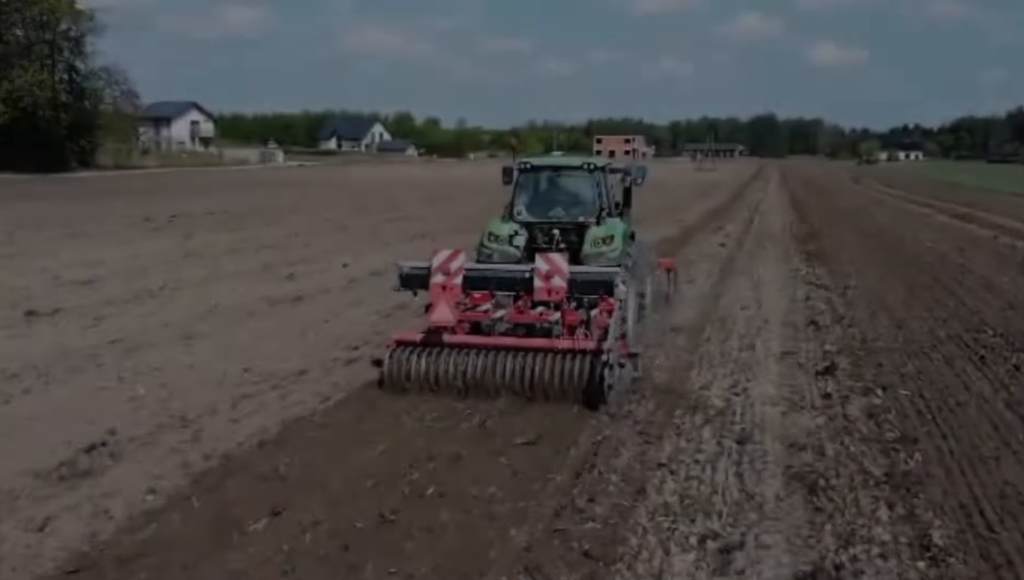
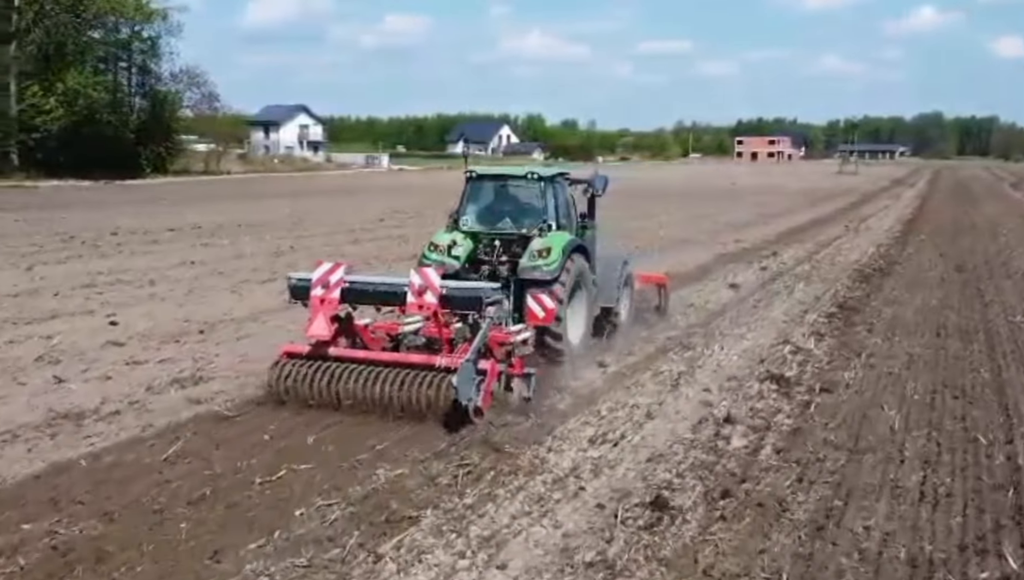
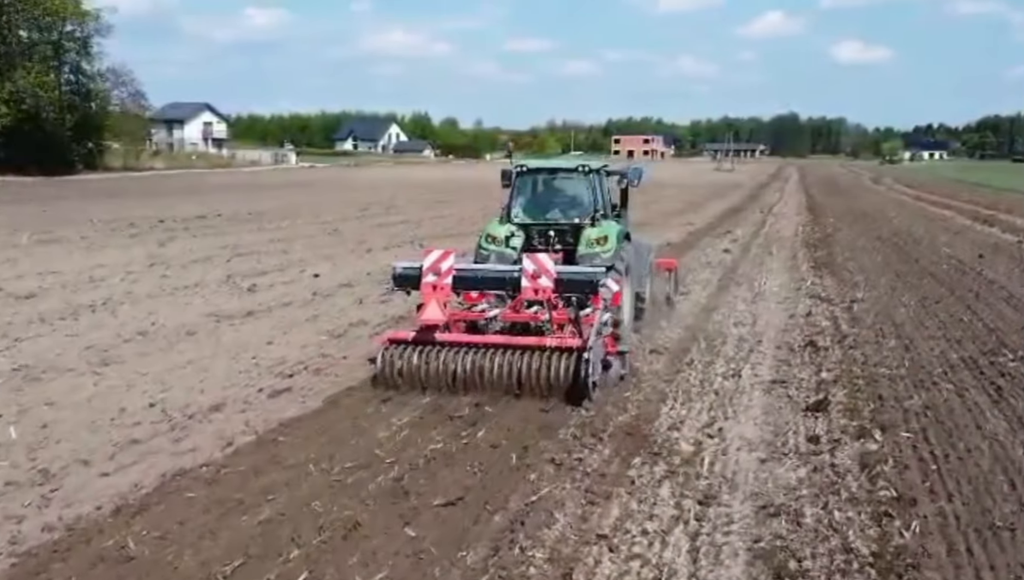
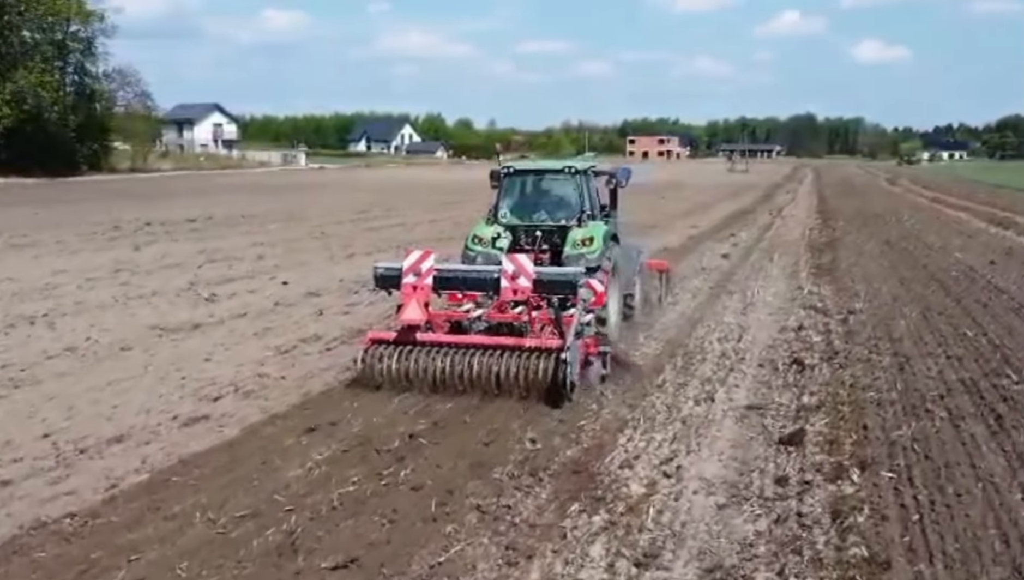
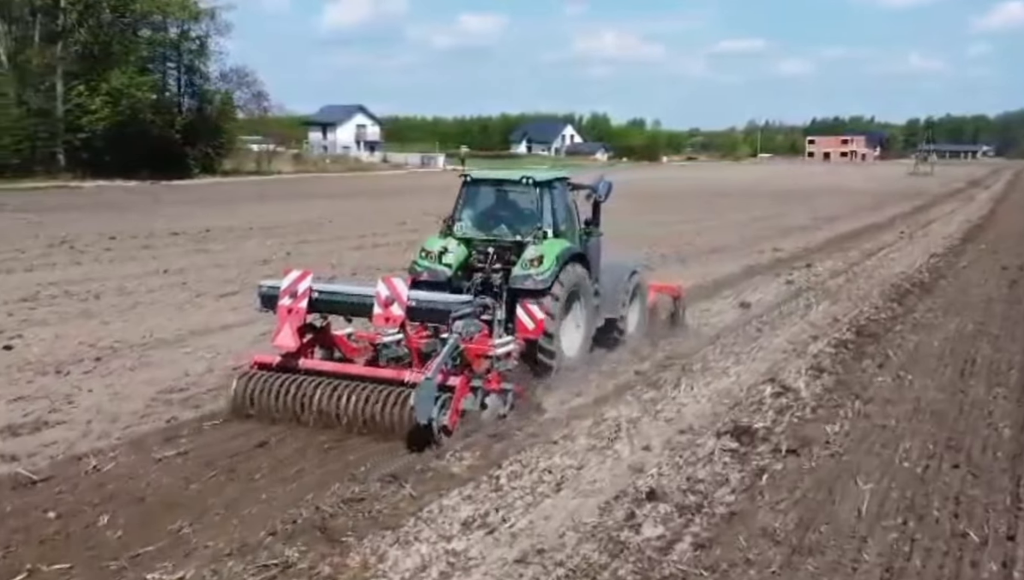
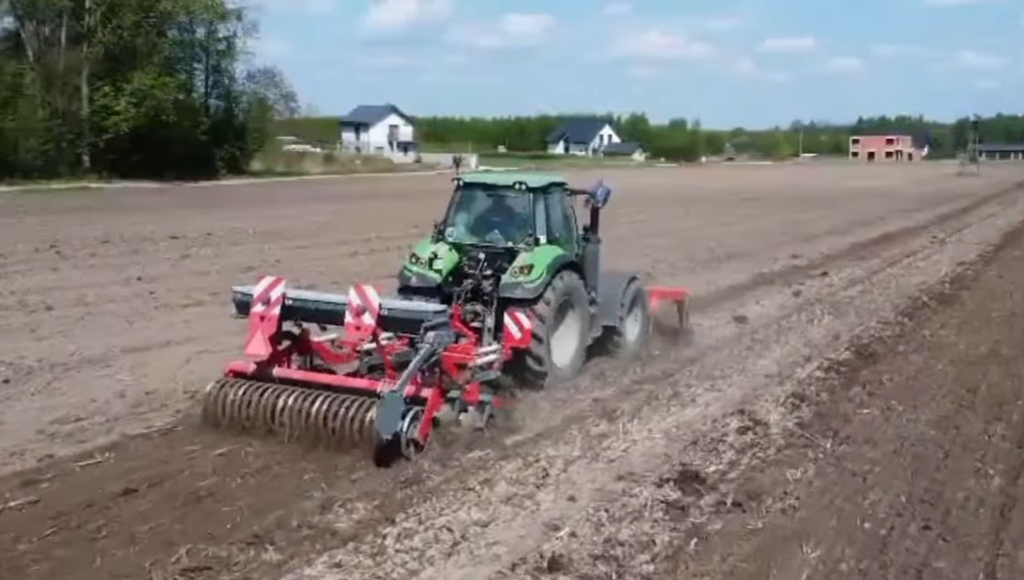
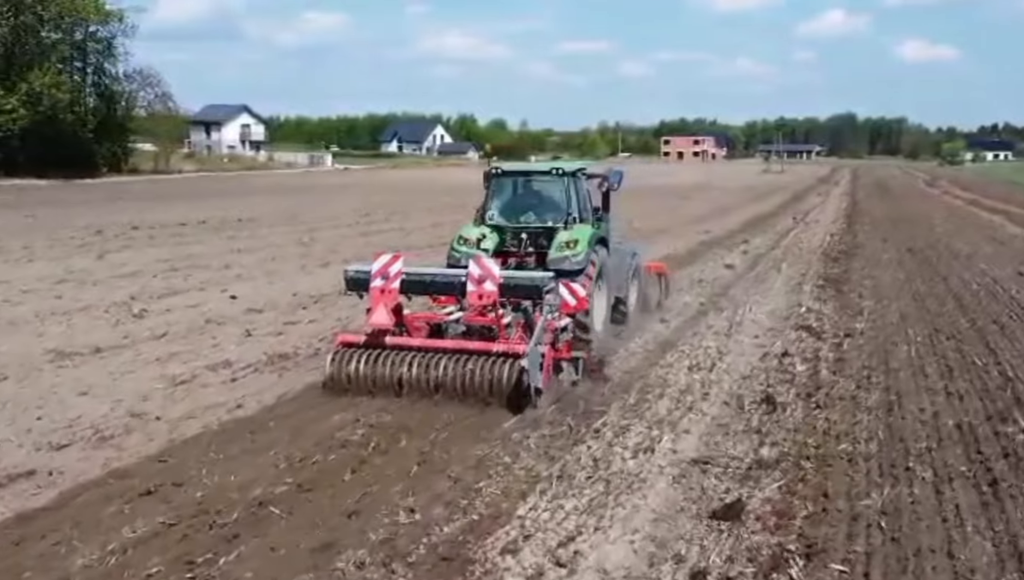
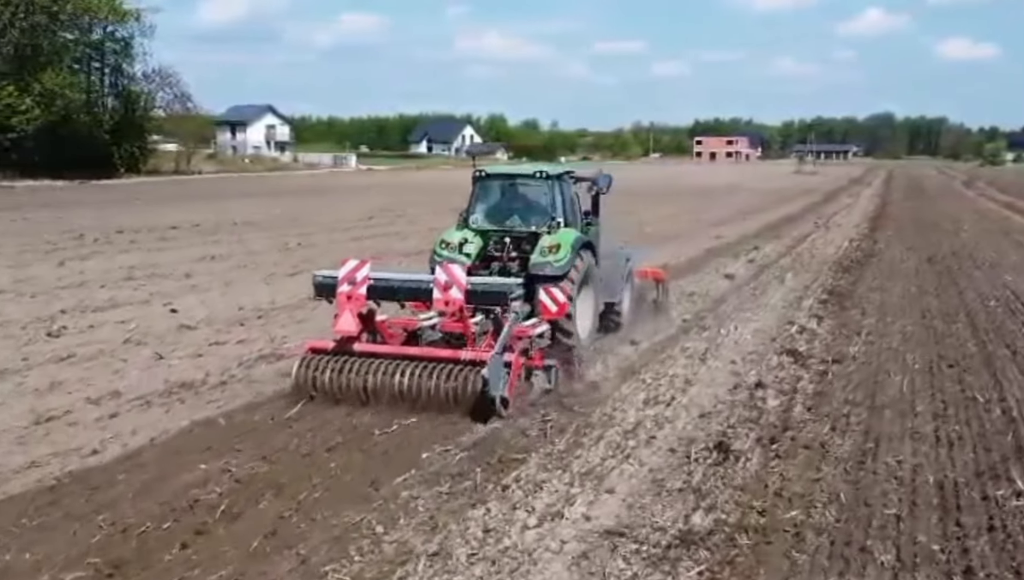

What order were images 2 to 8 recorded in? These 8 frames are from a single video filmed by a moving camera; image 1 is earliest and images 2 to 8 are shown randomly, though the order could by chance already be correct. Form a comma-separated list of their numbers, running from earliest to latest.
3, 4, 7, 8, 2, 5, 6
